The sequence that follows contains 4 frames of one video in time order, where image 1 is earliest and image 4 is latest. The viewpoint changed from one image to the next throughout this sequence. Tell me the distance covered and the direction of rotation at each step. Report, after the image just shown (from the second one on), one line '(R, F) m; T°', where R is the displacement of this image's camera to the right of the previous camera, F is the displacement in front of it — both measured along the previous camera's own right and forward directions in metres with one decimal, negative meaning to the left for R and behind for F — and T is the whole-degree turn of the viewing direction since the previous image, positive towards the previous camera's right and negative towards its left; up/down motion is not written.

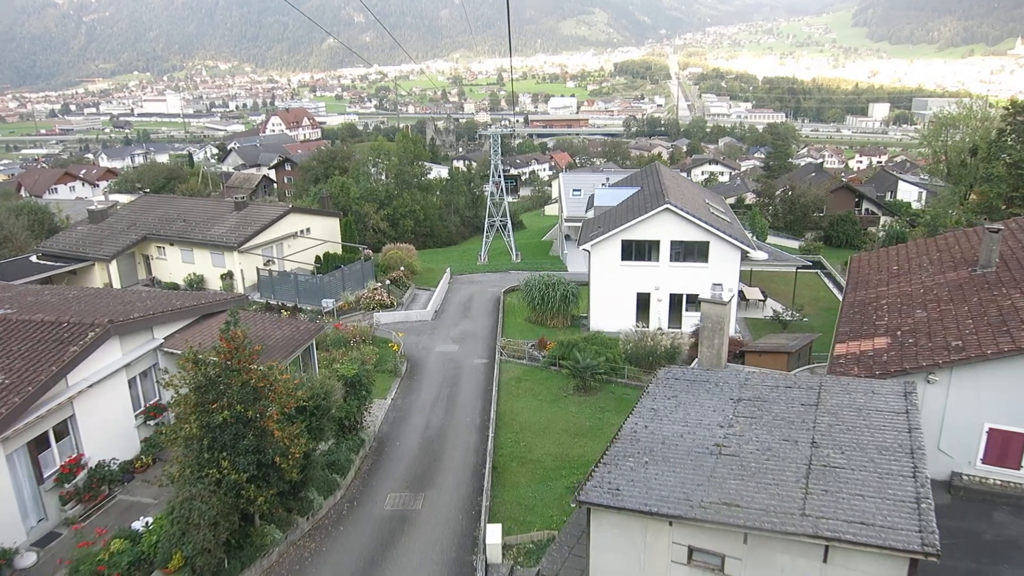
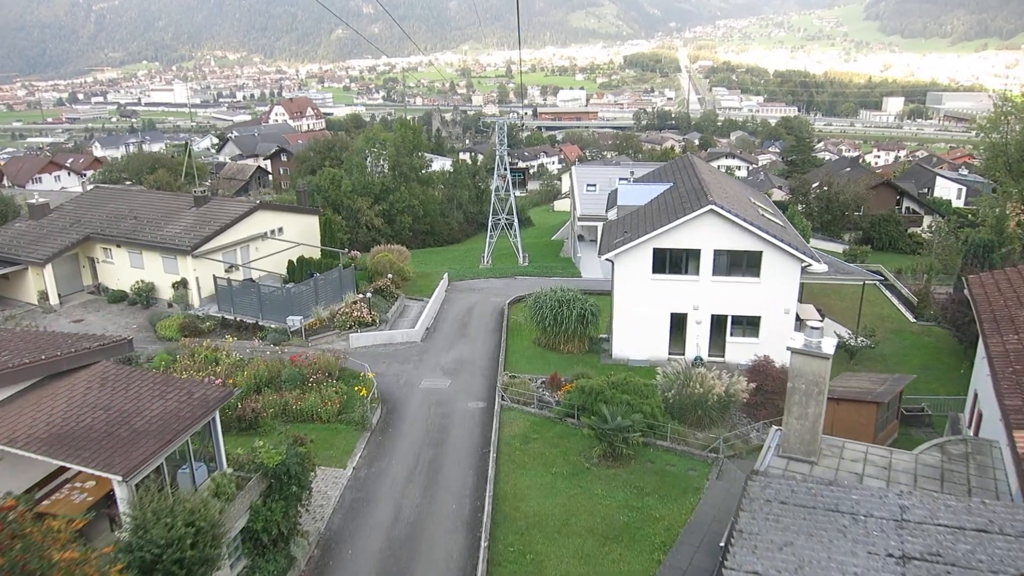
(0.0, +4.5) m; 0°
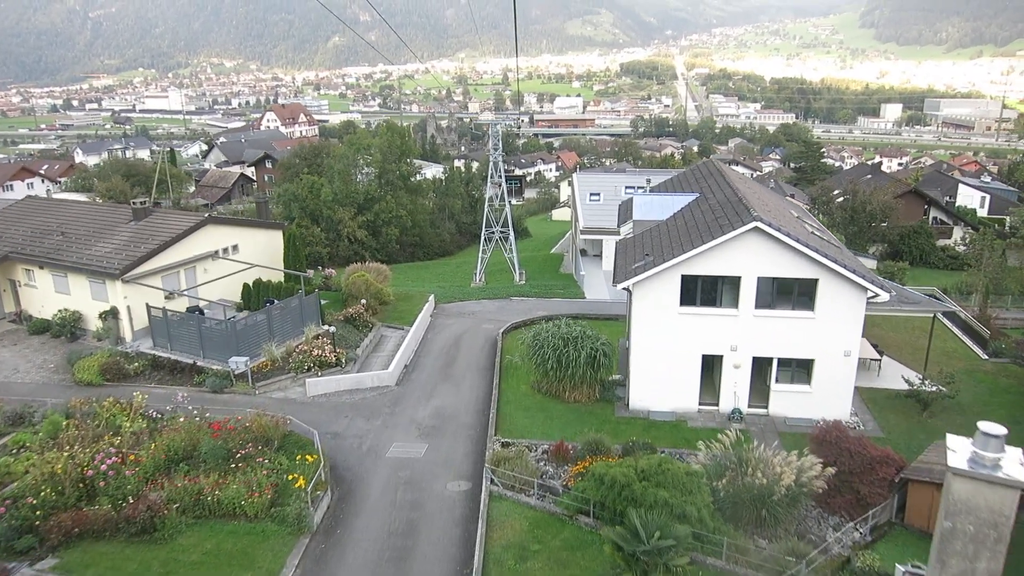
(+0.1, +3.8) m; 0°
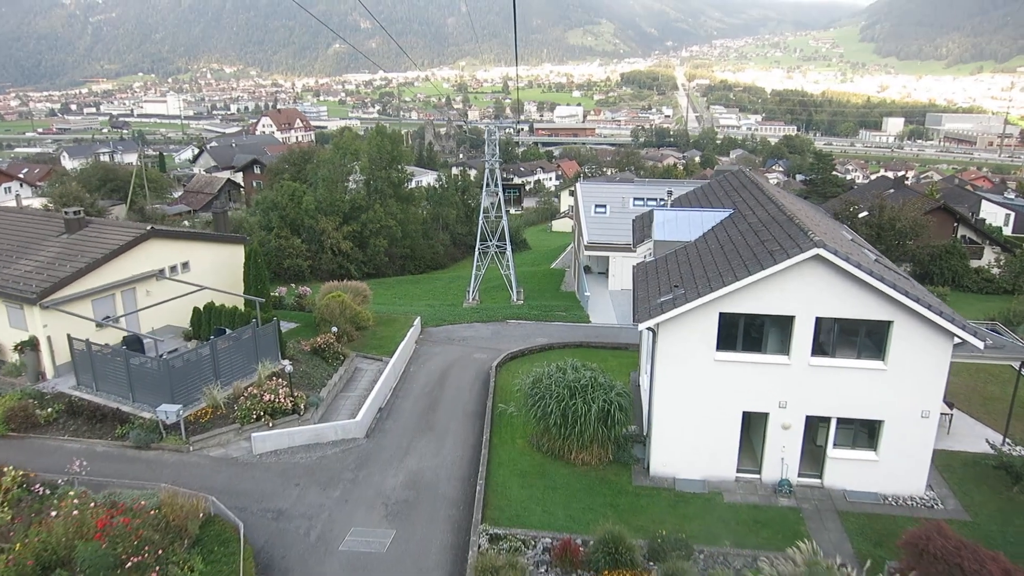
(0.0, +3.1) m; 0°
